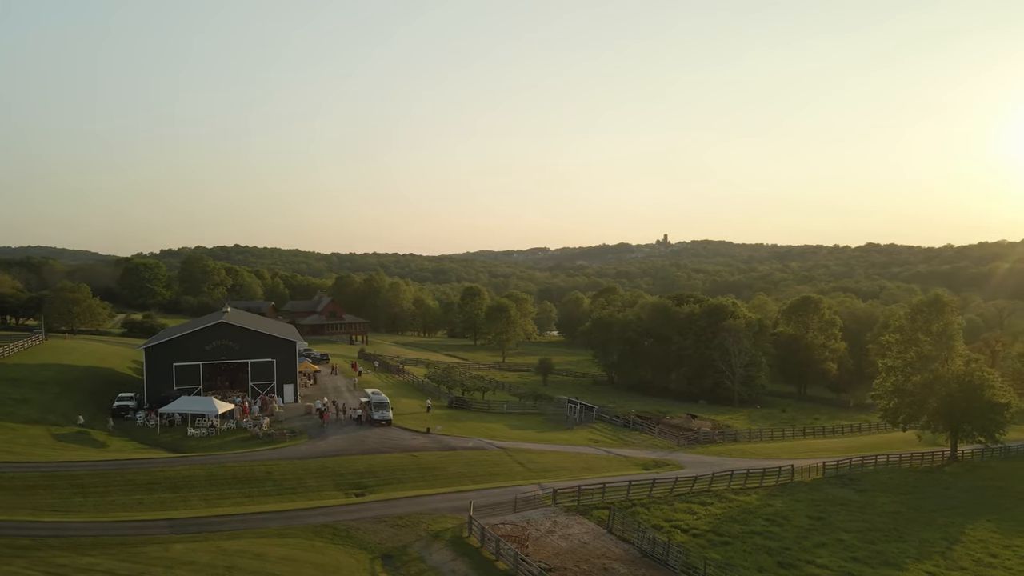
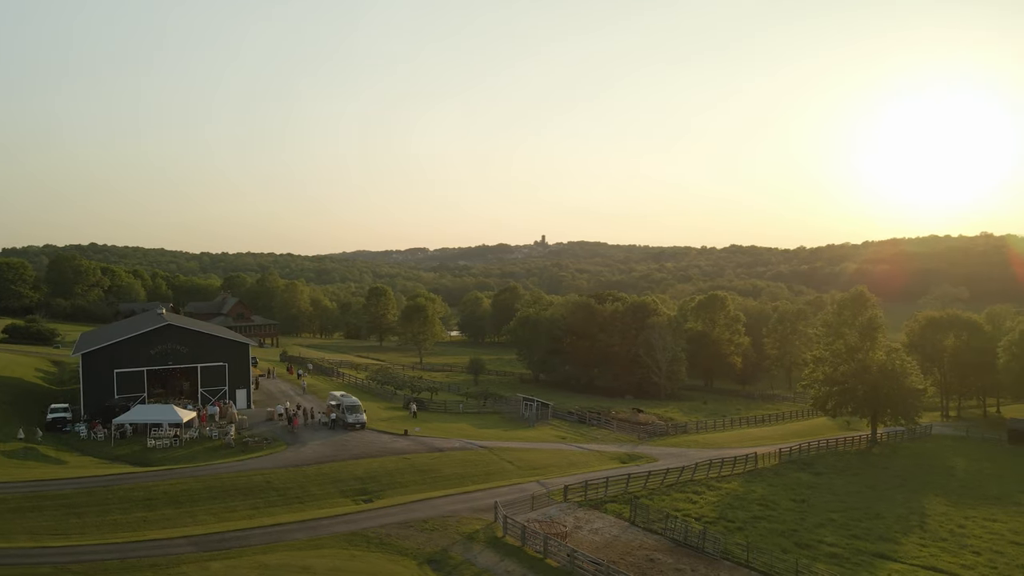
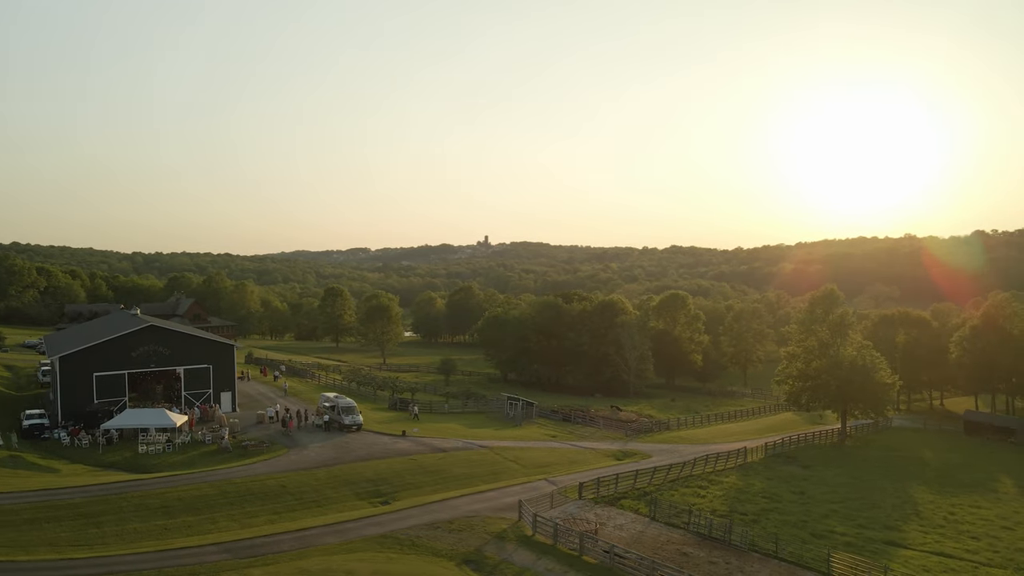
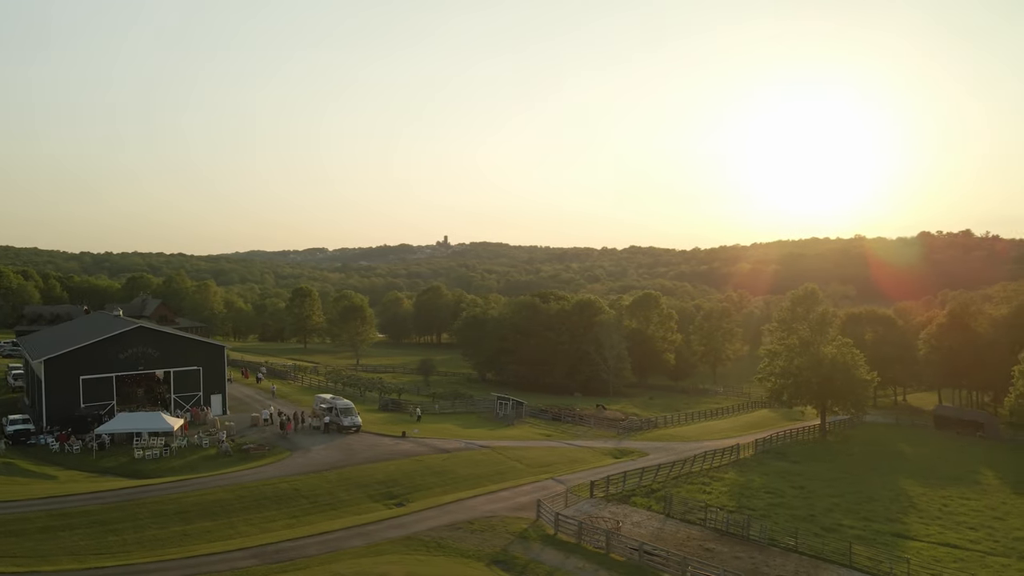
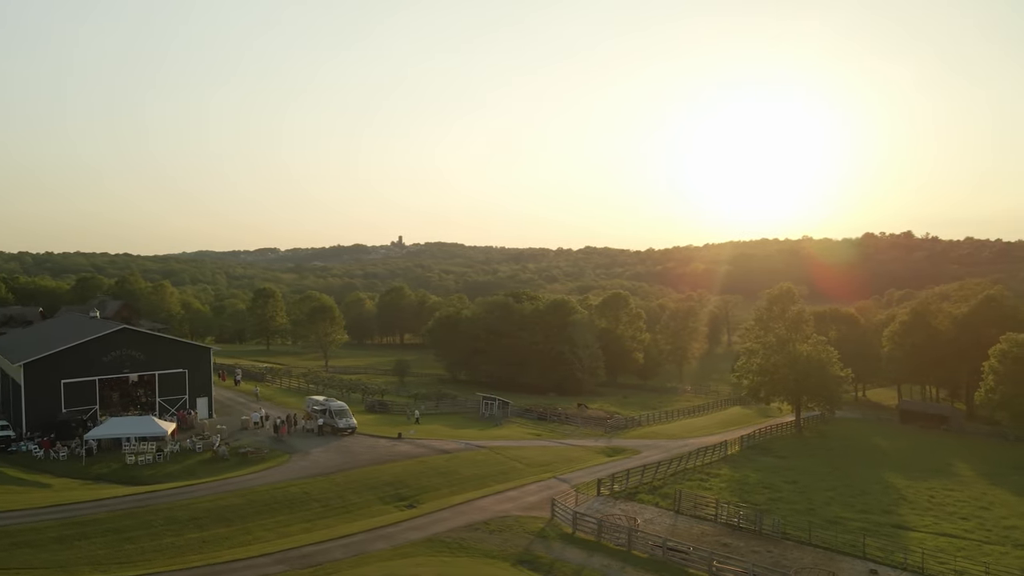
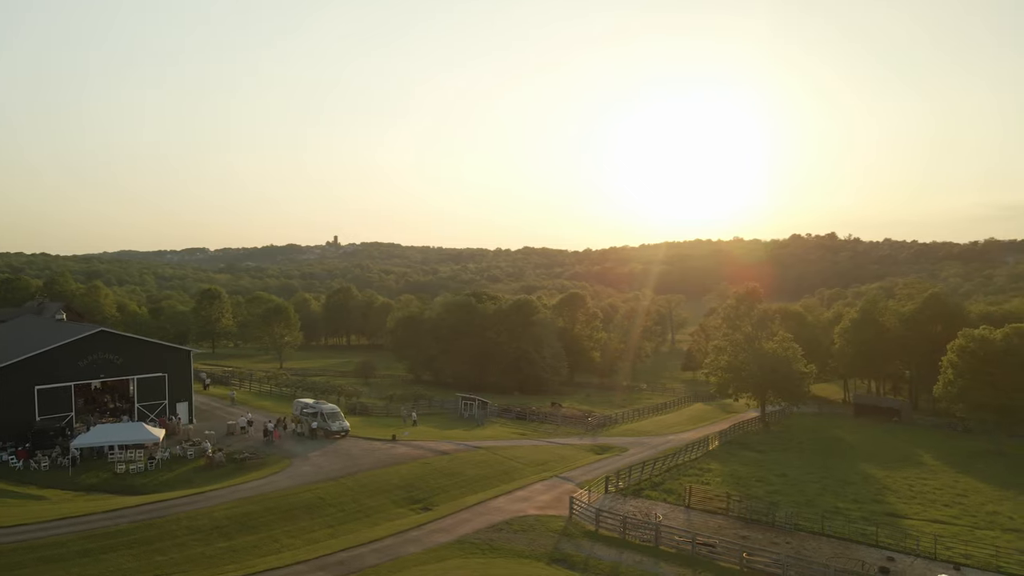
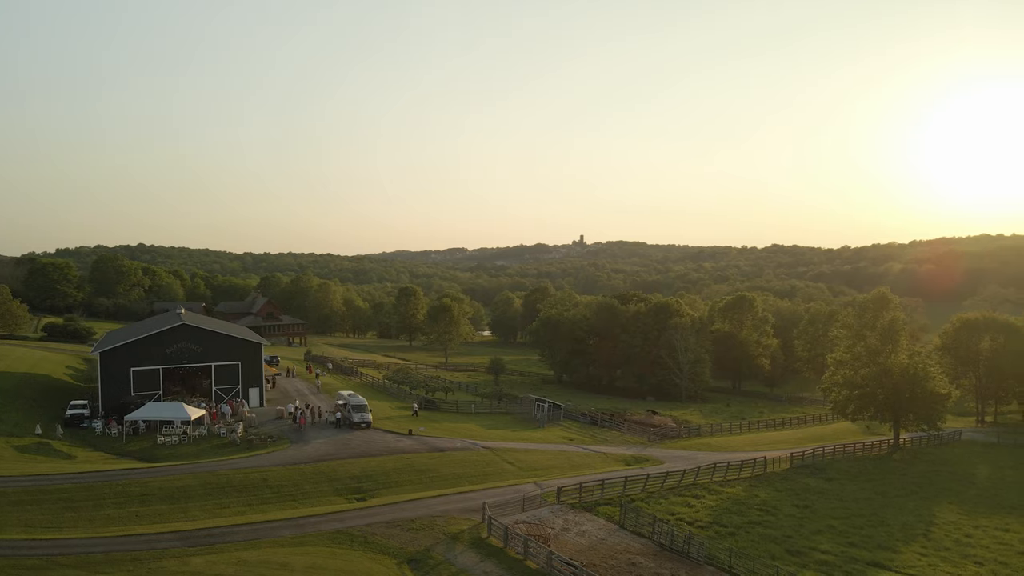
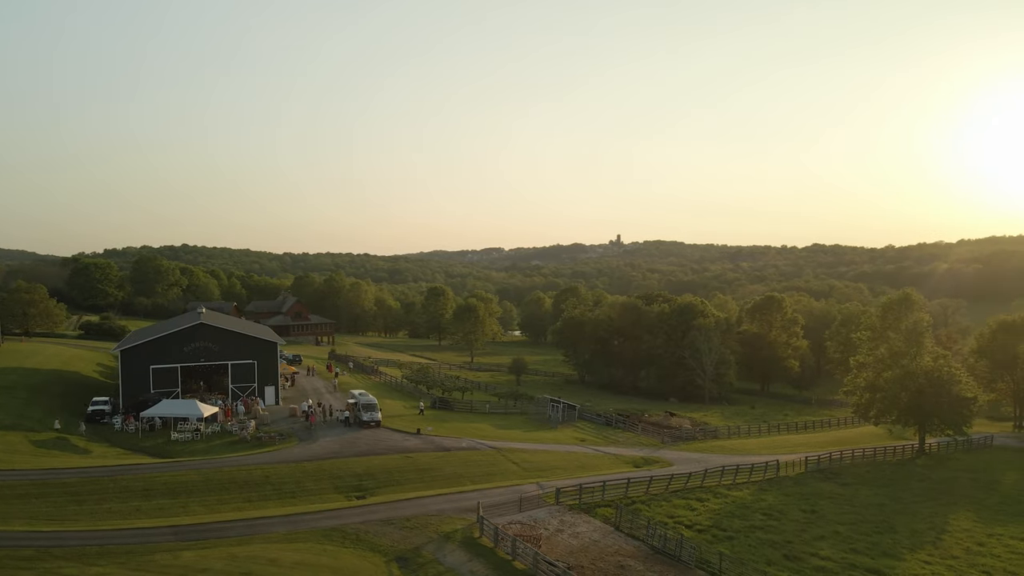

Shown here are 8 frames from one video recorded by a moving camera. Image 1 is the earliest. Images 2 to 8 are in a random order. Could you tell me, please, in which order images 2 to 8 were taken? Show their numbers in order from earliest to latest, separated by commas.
8, 7, 2, 3, 4, 5, 6
